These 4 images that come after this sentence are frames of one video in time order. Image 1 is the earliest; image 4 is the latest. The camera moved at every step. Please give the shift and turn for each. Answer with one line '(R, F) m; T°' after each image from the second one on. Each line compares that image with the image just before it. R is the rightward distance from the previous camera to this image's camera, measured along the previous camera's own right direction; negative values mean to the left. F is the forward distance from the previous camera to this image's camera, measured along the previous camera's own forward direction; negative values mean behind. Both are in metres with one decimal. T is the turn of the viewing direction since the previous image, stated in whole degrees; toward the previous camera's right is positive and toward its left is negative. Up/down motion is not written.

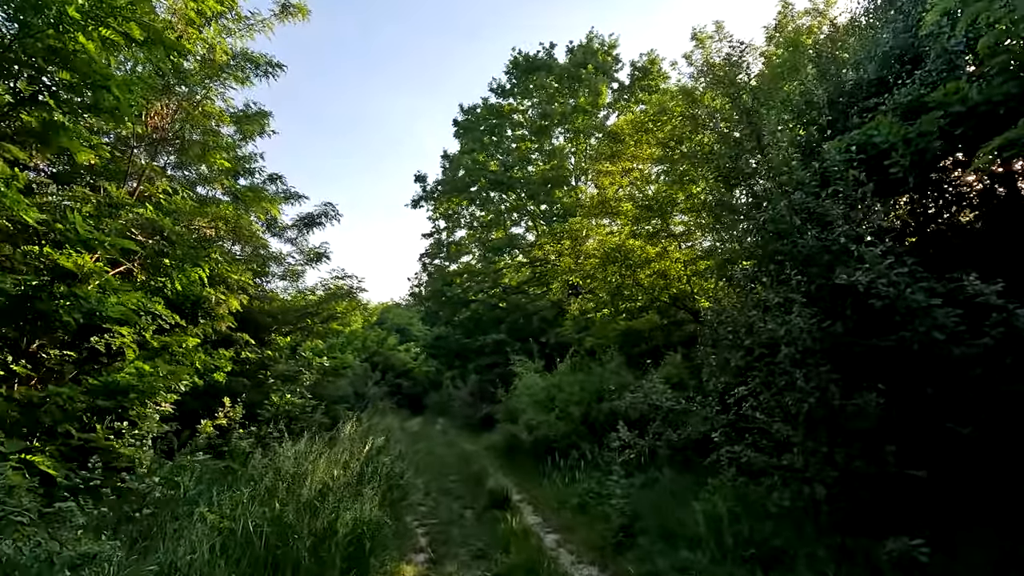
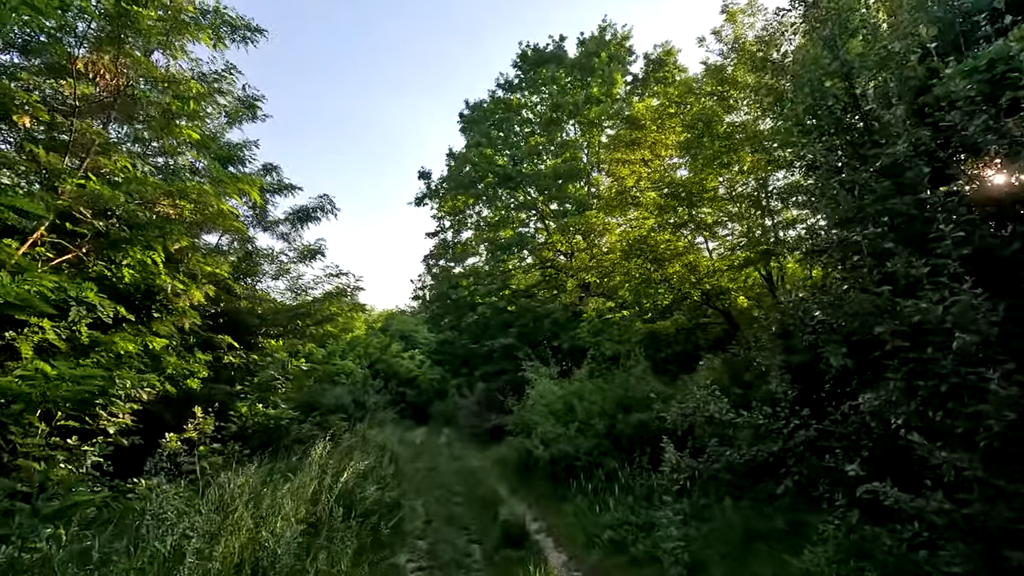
(-0.1, +1.3) m; -1°
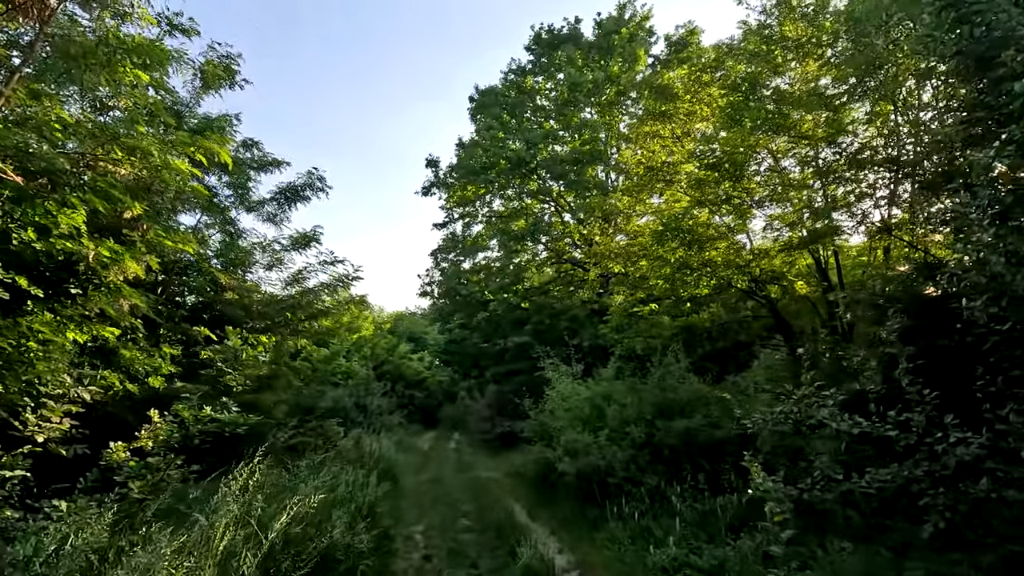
(-0.1, +1.4) m; -1°
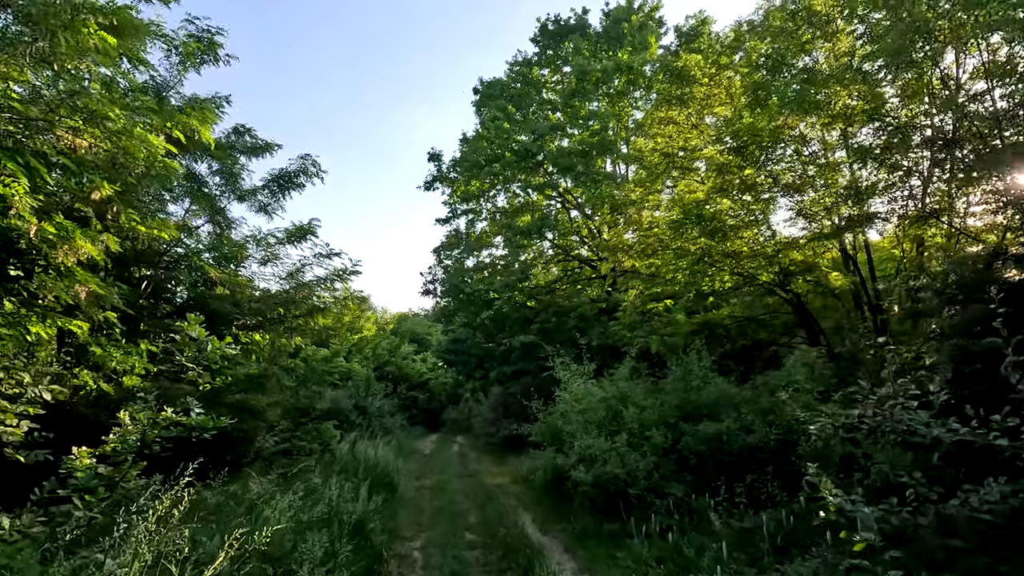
(-0.1, +0.7) m; 0°
